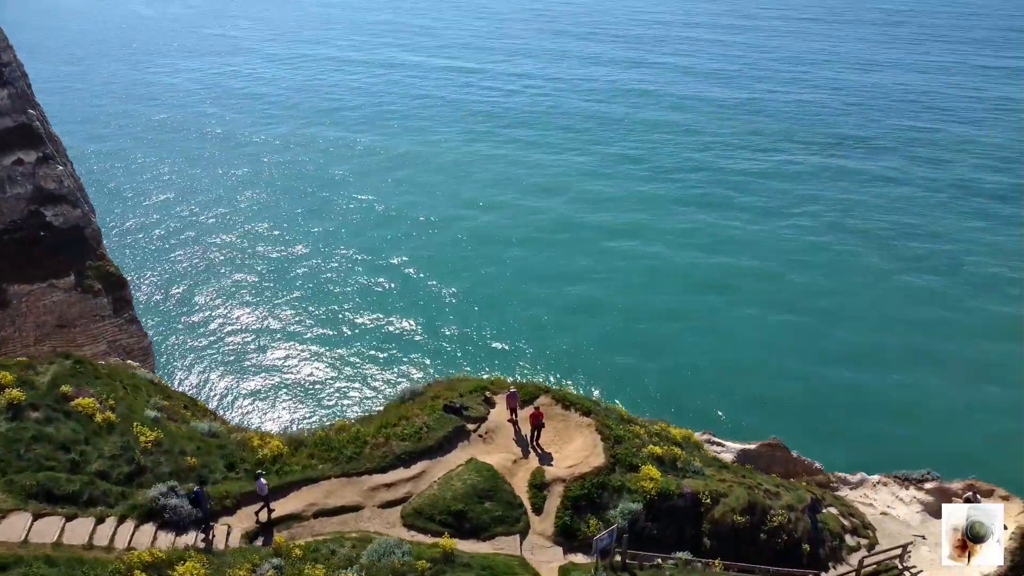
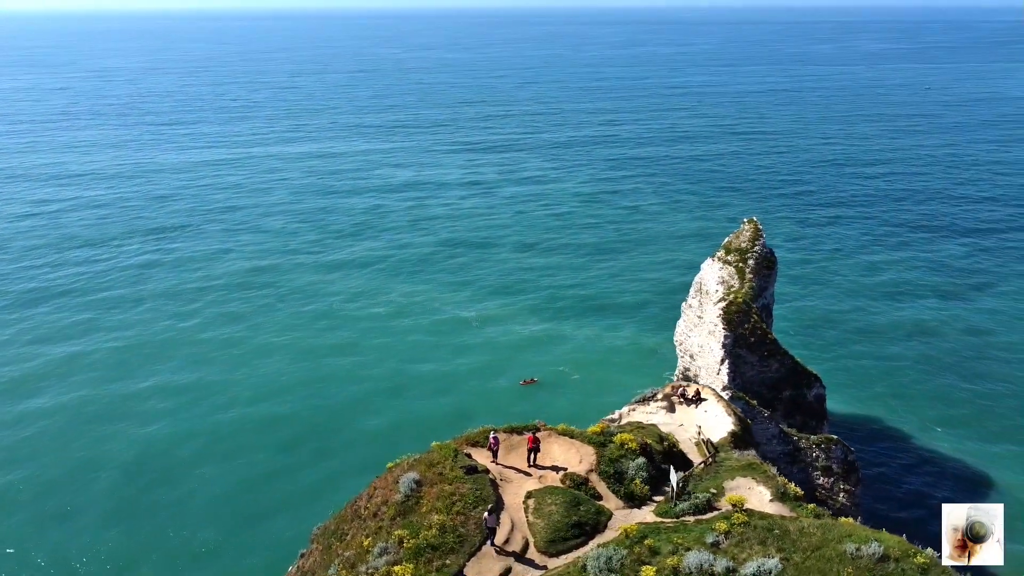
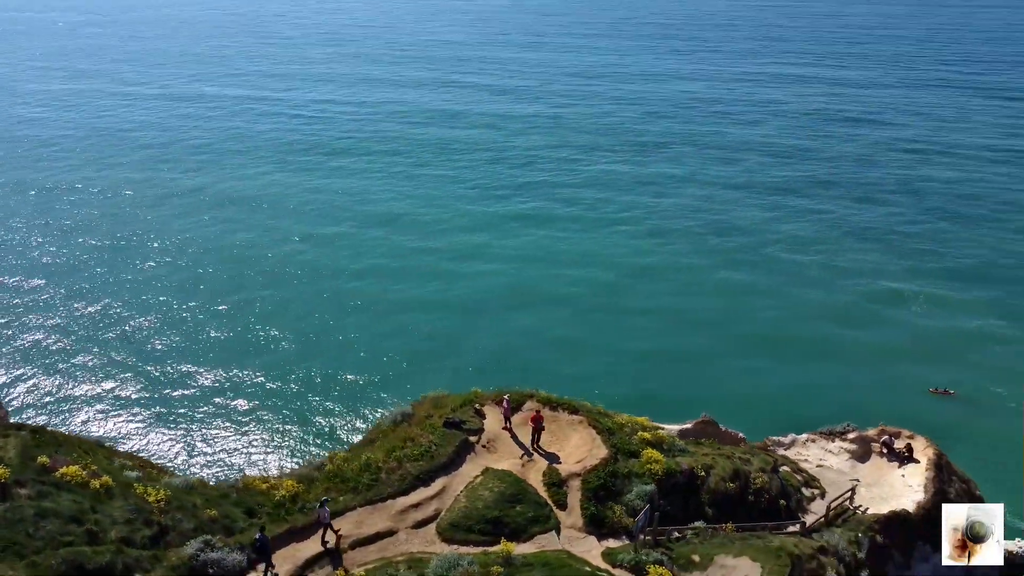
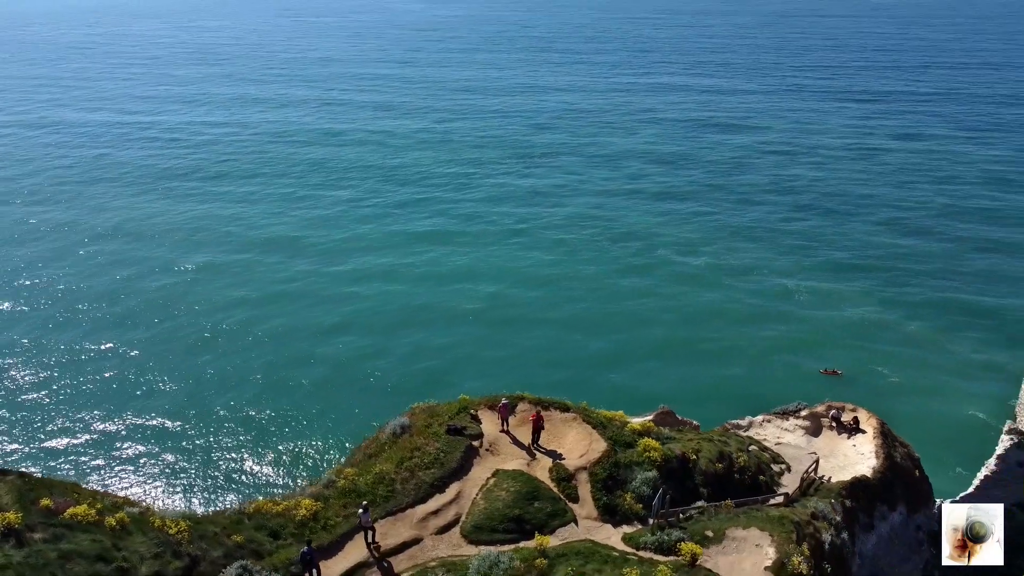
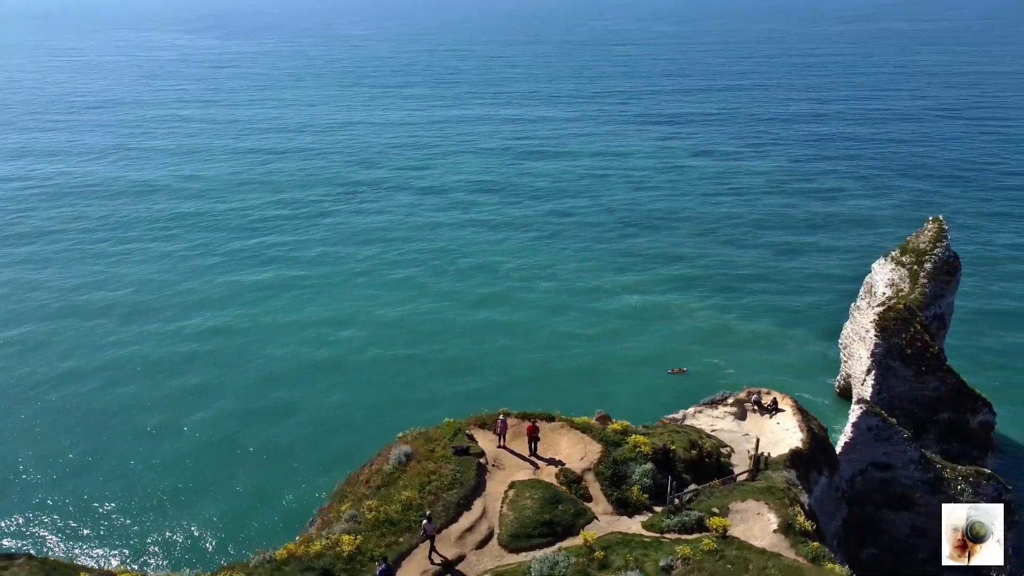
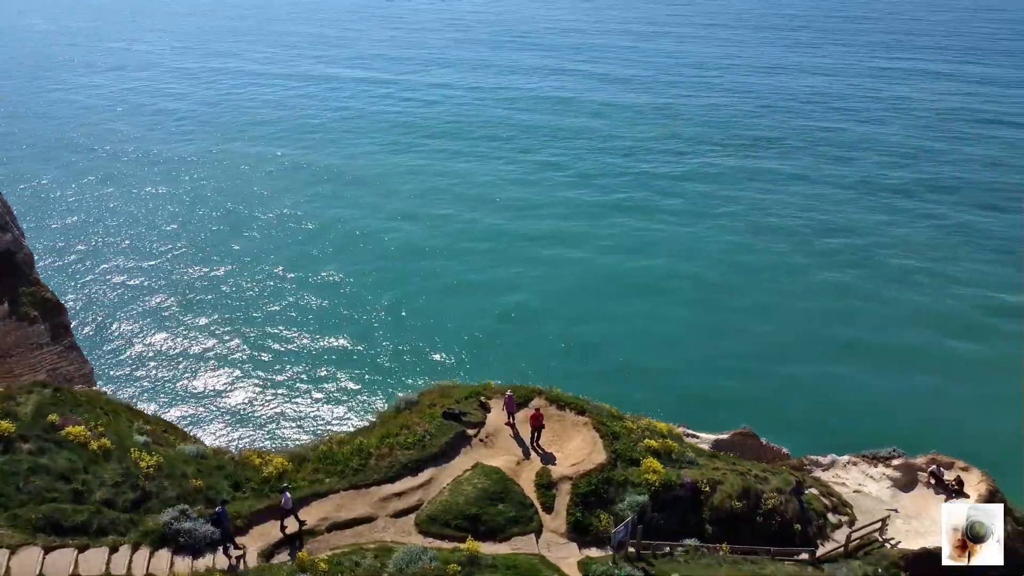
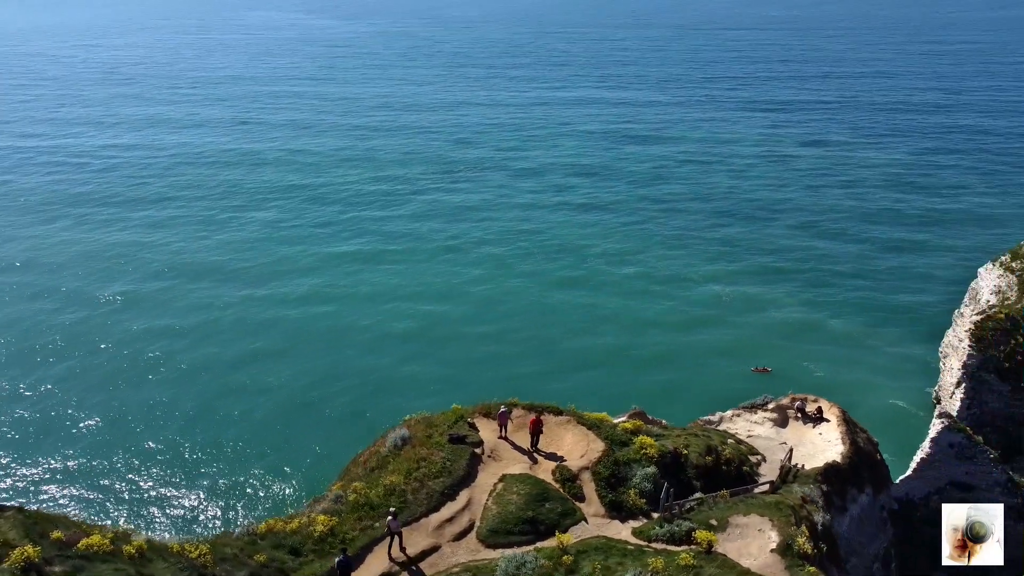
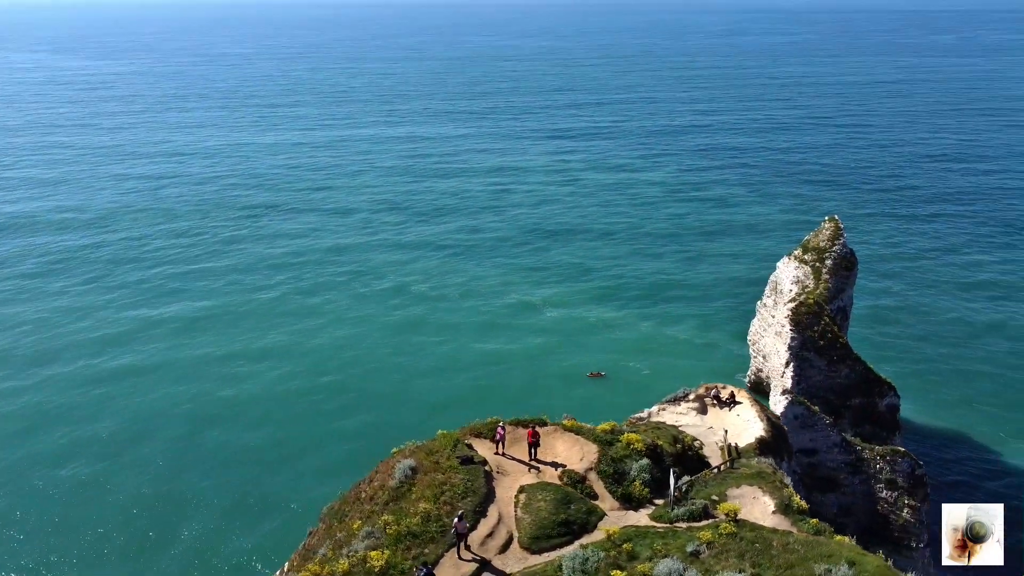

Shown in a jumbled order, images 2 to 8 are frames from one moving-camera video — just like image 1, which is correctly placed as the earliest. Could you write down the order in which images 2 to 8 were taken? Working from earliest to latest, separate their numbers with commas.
6, 3, 4, 7, 5, 8, 2
